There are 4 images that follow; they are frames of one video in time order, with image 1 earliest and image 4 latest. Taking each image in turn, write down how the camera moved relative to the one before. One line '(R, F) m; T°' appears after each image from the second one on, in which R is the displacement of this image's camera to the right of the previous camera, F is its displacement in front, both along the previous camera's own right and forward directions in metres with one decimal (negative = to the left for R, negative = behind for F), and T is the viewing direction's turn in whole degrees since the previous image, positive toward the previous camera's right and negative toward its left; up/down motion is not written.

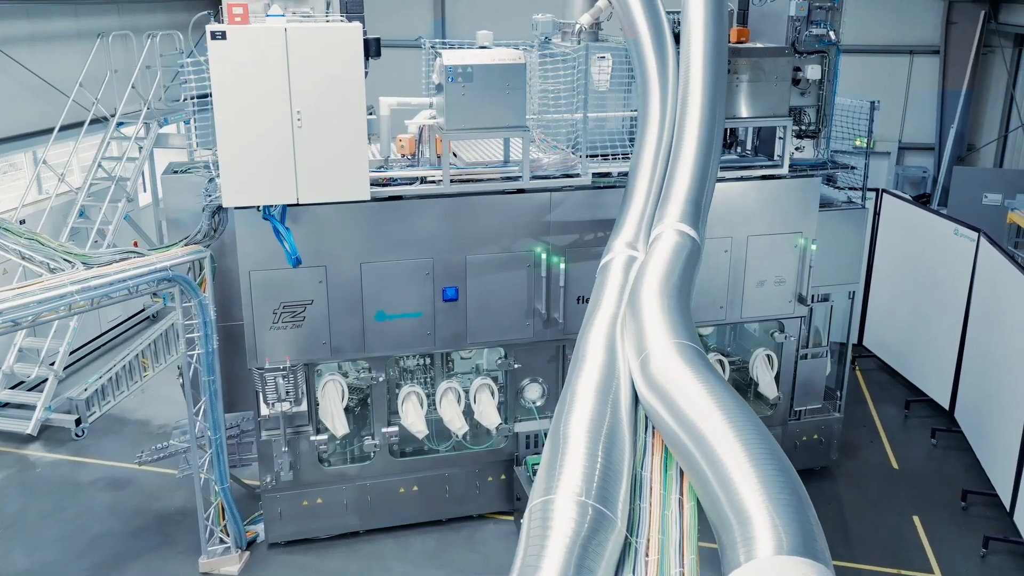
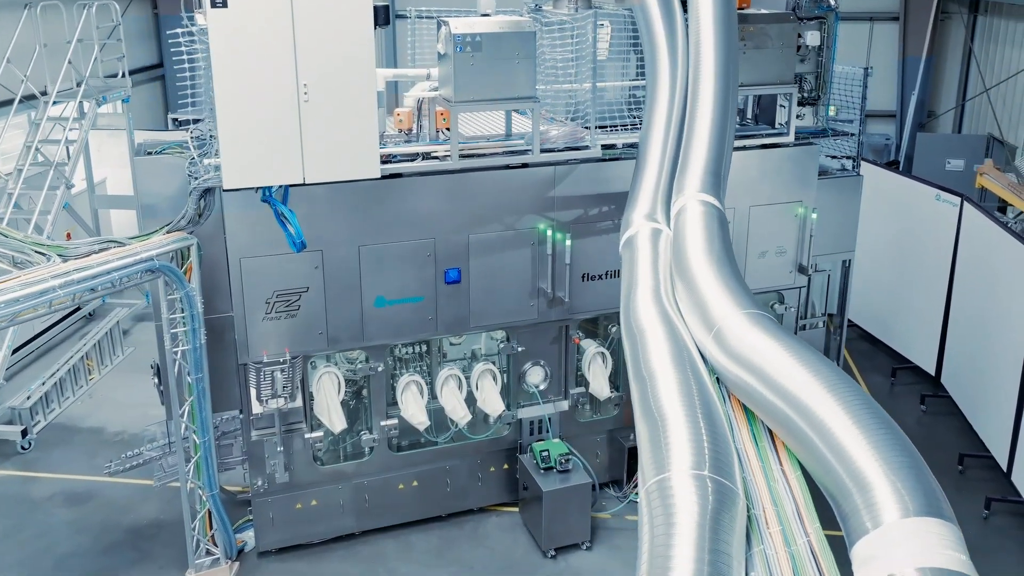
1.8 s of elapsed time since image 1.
(-0.9, +0.4) m; +6°
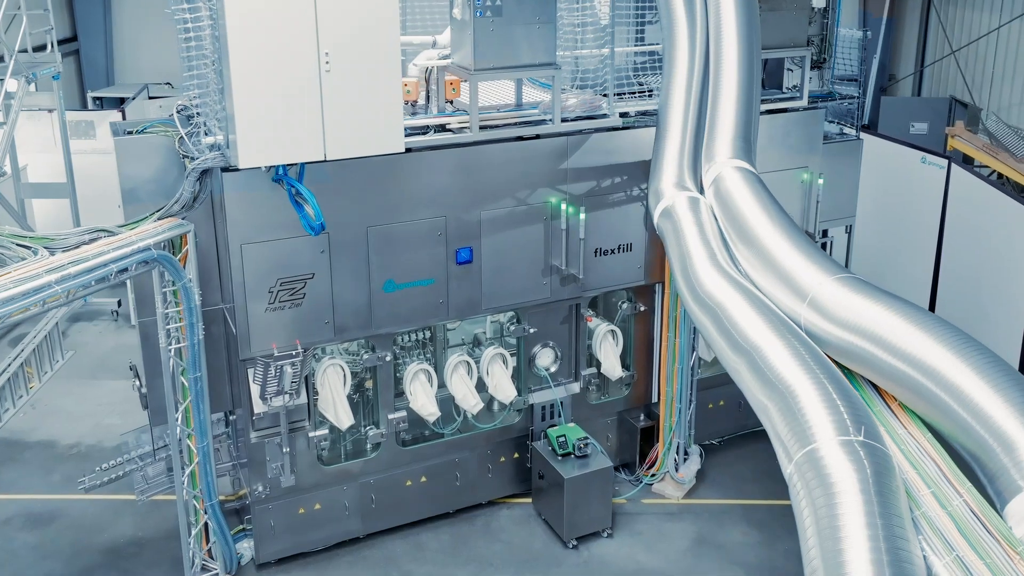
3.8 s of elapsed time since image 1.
(-1.0, +0.5) m; +7°
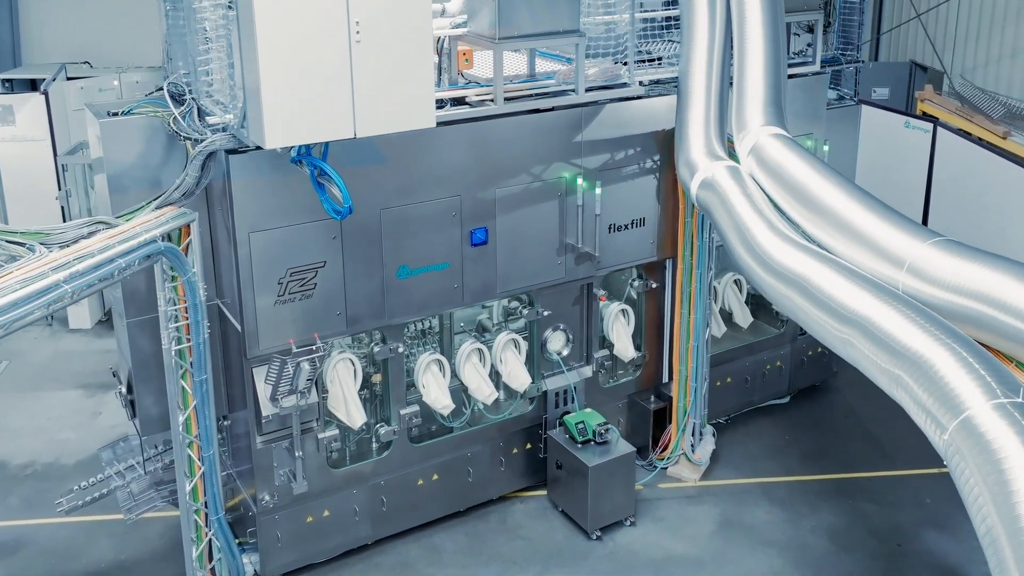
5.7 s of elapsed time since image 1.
(-0.9, +0.5) m; +6°
